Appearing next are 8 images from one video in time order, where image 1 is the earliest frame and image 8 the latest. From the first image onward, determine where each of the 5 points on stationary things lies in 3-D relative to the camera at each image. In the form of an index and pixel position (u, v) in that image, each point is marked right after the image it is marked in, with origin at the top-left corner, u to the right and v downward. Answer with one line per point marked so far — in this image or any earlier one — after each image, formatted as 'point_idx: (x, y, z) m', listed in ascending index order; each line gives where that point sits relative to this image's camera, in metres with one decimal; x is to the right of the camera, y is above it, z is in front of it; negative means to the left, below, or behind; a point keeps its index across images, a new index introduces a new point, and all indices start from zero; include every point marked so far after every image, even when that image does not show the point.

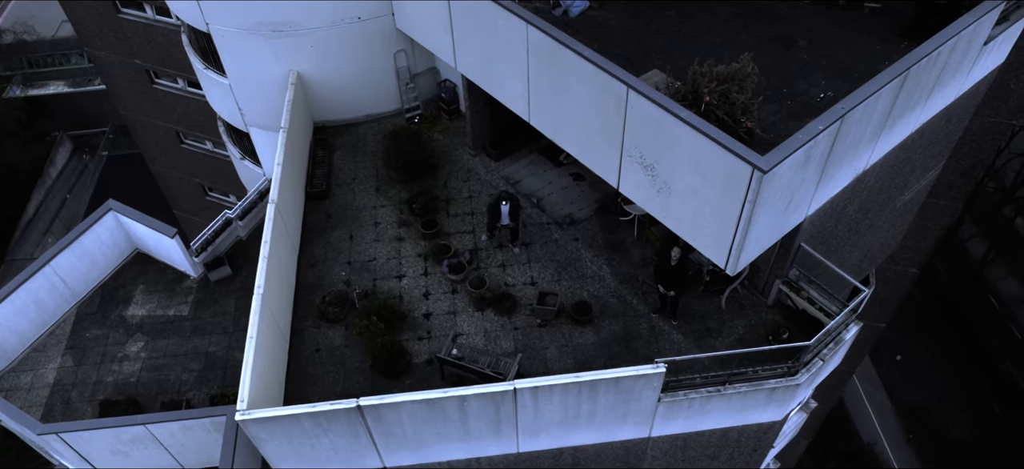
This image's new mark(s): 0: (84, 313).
0: (-9.2, -1.7, +16.4) m
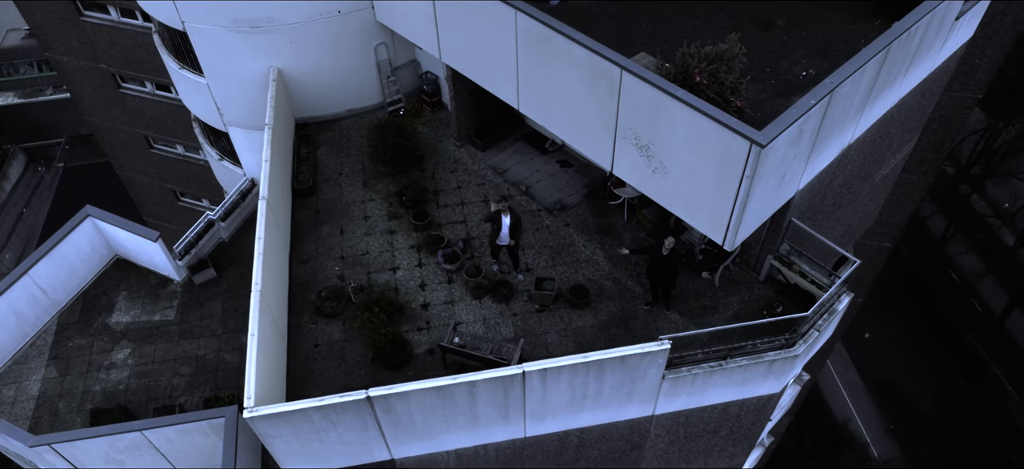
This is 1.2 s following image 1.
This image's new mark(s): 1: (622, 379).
0: (-9.3, -1.9, +16.0) m
1: (+1.6, -2.1, +11.1) m
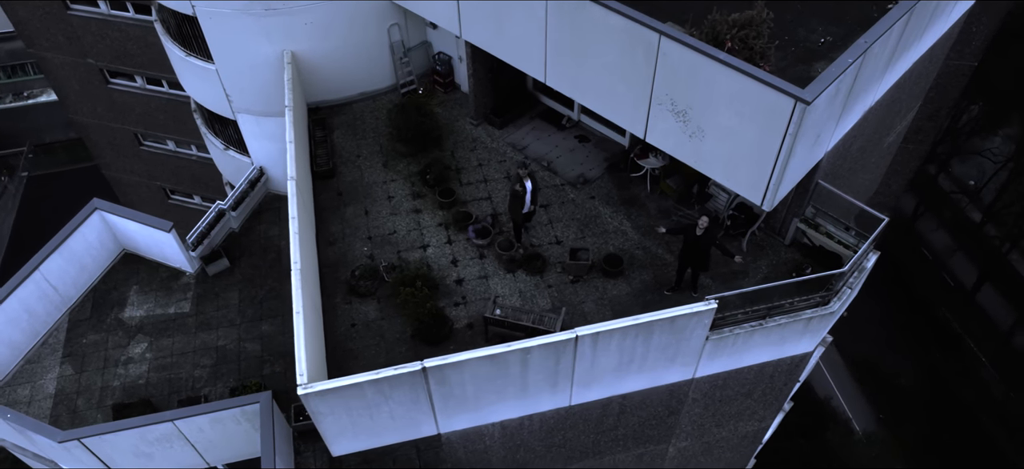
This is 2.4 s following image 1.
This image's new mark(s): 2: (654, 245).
0: (-8.9, -1.7, +15.6) m
1: (+2.3, -1.6, +11.2) m
2: (+2.5, -0.2, +13.4) m
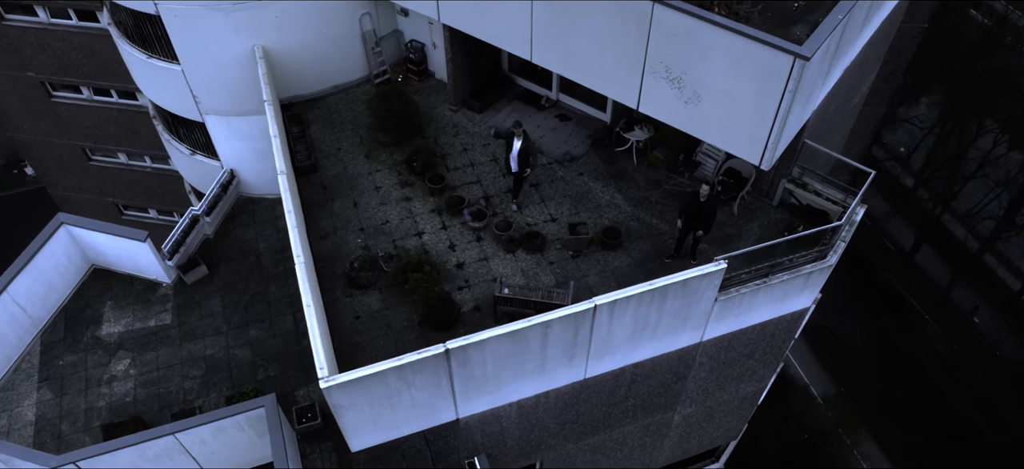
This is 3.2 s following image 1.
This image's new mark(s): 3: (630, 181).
0: (-8.9, -2.1, +14.8) m
1: (+2.5, -1.0, +11.3) m
2: (+2.4, +0.3, +13.5) m
3: (+2.2, +1.0, +14.1) m
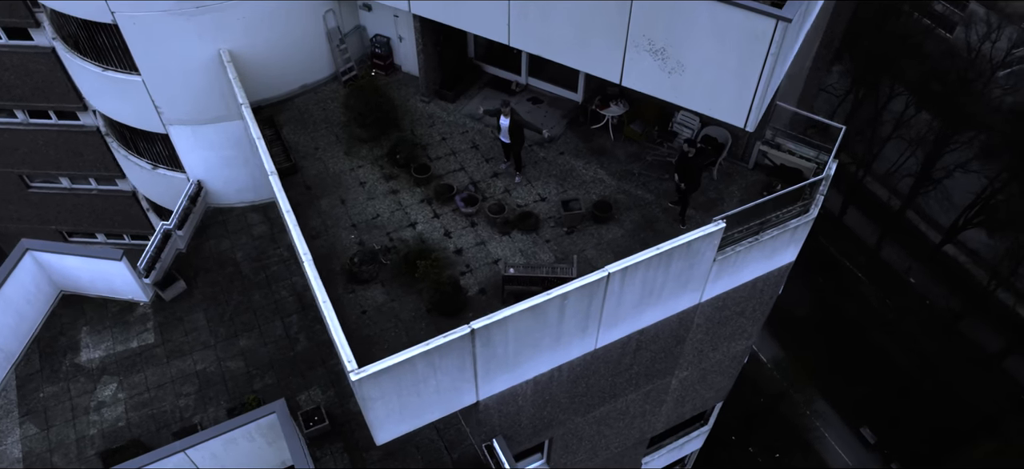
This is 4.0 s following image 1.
0: (-9.0, -2.6, +14.1) m
1: (+2.6, -0.5, +11.7) m
2: (+2.2, +0.9, +13.9) m
3: (+1.9, +1.5, +14.4) m
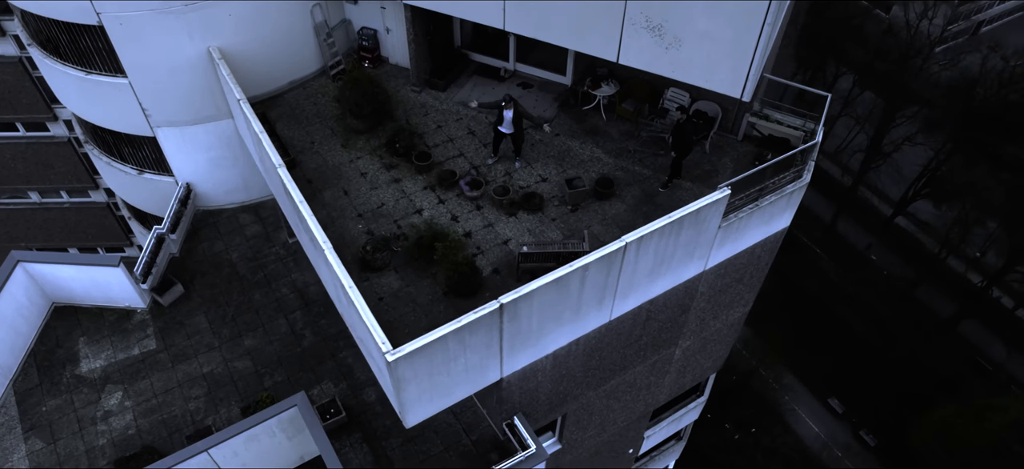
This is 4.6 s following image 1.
0: (-8.7, -2.8, +13.8) m
1: (+2.8, 0.0, +12.0) m
2: (+2.2, +1.3, +14.2) m
3: (+1.8, +1.9, +14.7) m
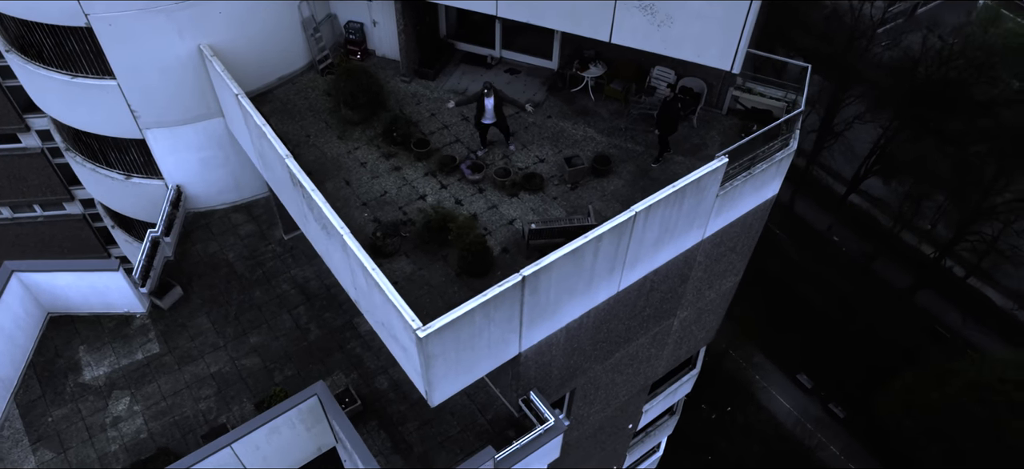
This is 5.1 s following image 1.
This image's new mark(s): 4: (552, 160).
0: (-8.5, -2.9, +13.5) m
1: (+3.0, +0.5, +12.5) m
2: (+2.1, +1.8, +14.6) m
3: (+1.7, +2.3, +15.1) m
4: (+0.7, +1.4, +14.1) m
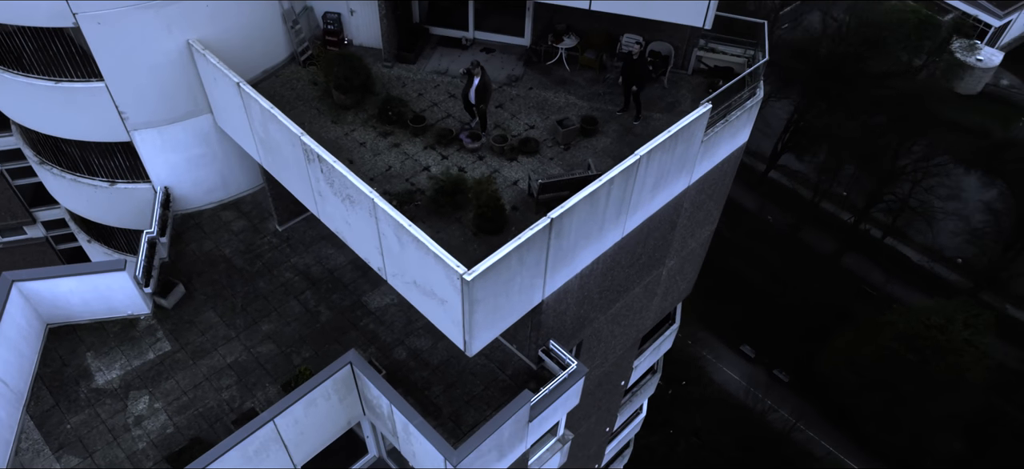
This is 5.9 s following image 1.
0: (-8.1, -3.0, +13.2) m
1: (+3.0, +1.5, +13.5) m
2: (+1.8, +2.6, +15.5) m
3: (+1.3, +3.1, +16.0) m
4: (+0.6, +2.1, +14.9) m
